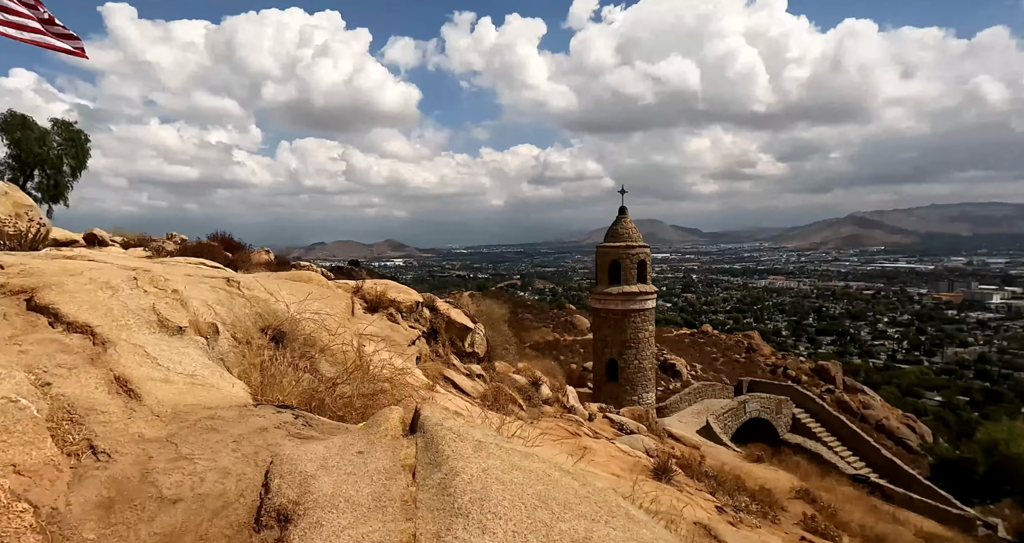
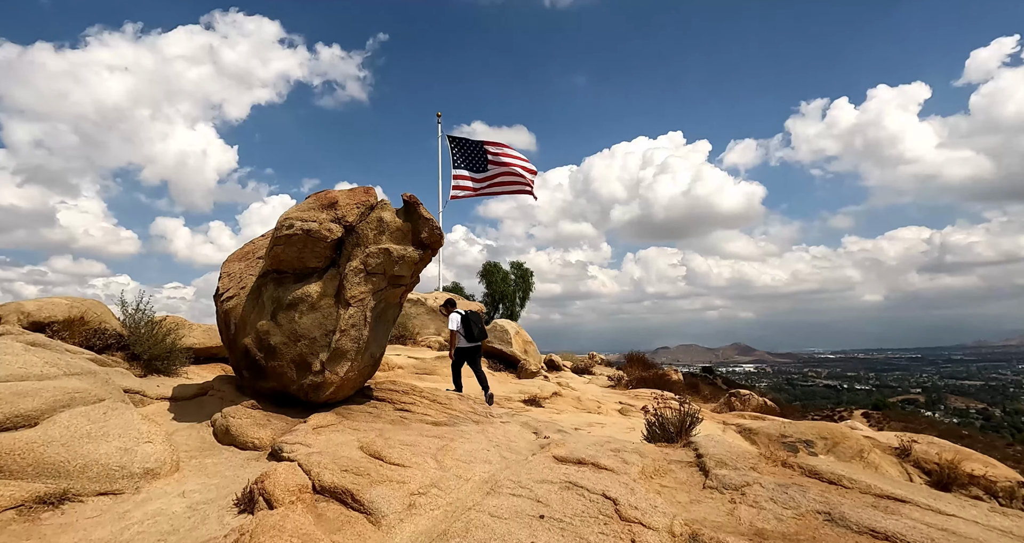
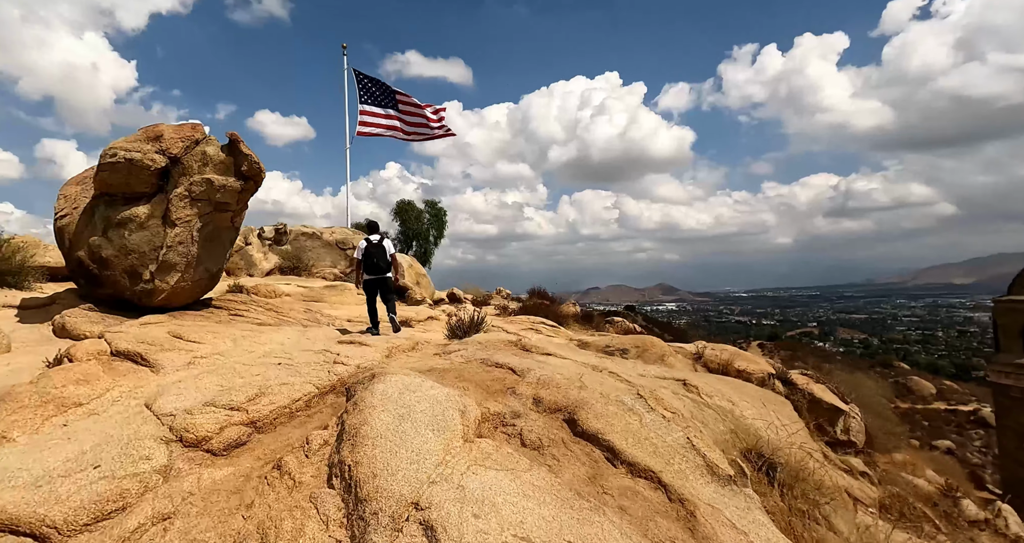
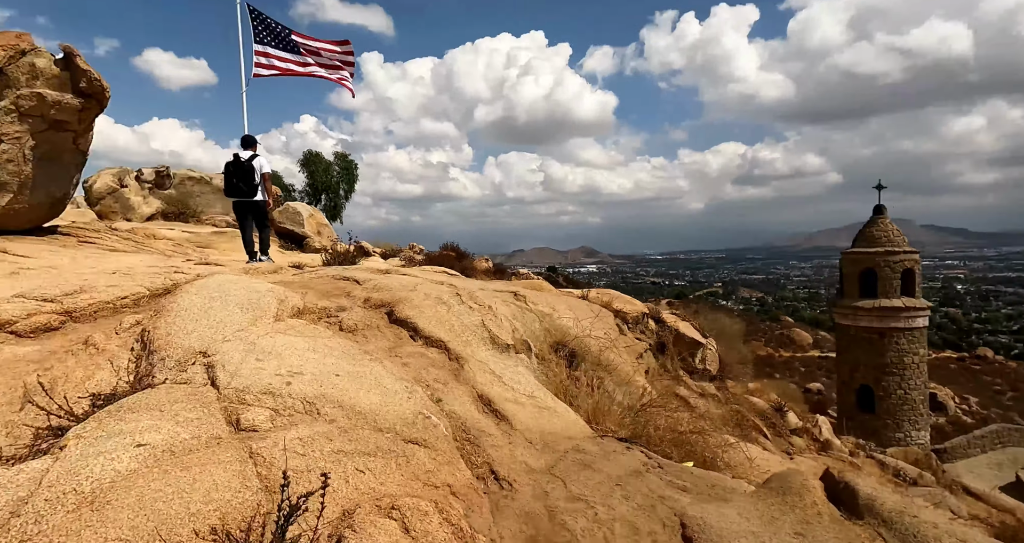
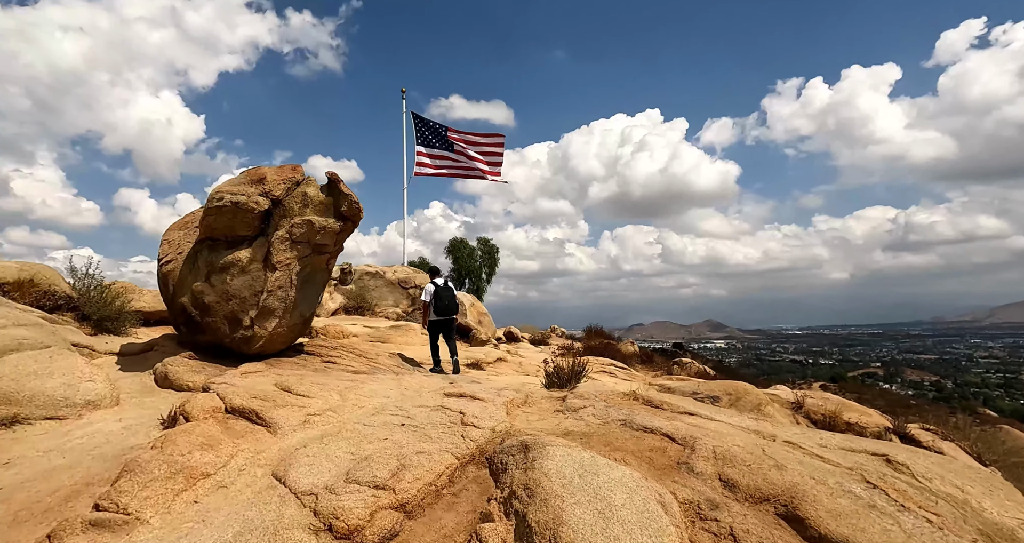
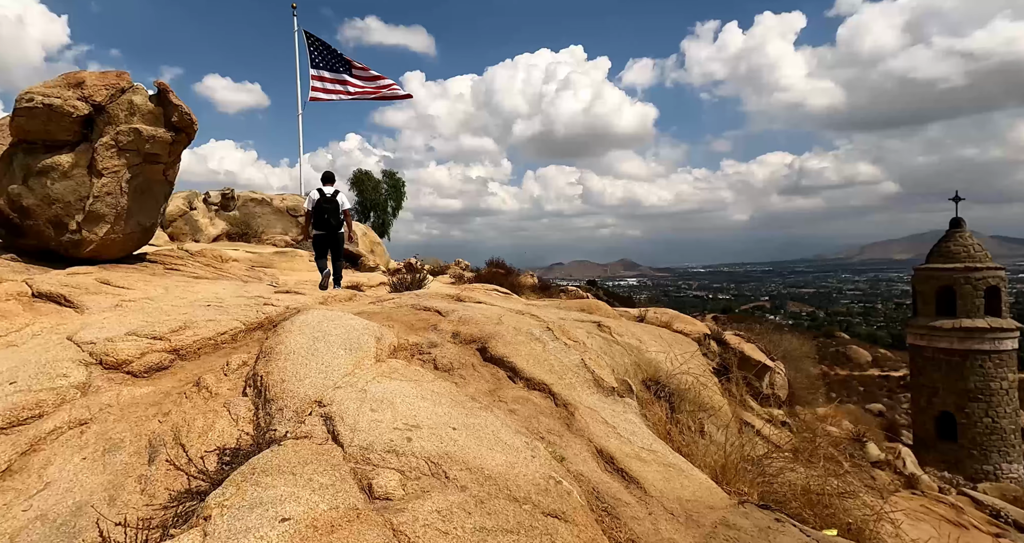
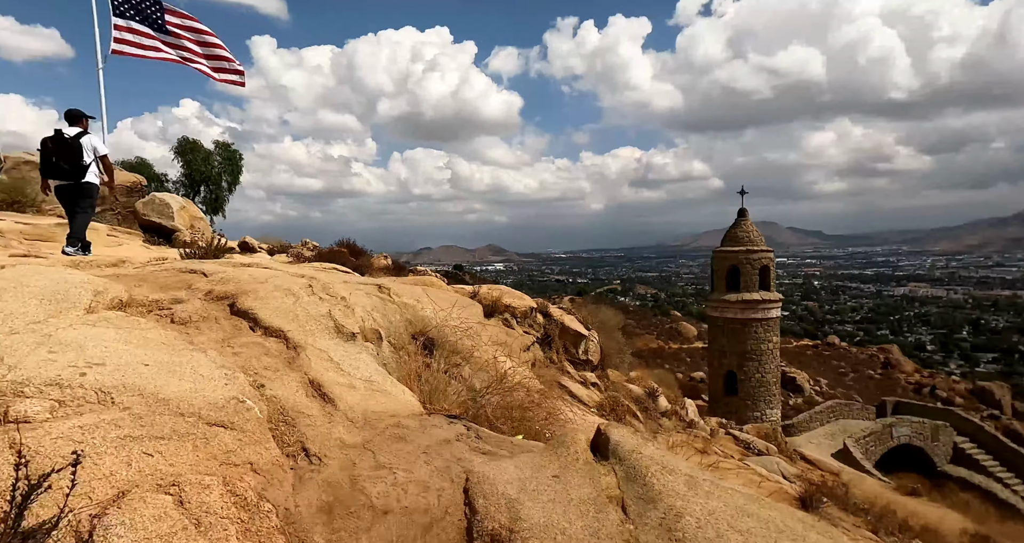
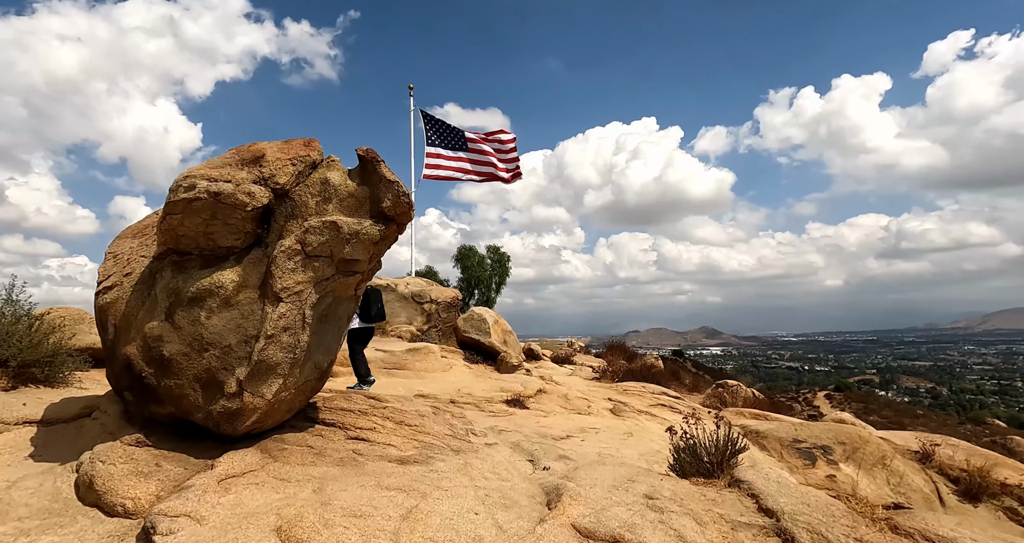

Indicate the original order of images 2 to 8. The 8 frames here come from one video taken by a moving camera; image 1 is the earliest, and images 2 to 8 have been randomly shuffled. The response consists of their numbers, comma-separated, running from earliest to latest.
7, 4, 6, 3, 5, 2, 8
